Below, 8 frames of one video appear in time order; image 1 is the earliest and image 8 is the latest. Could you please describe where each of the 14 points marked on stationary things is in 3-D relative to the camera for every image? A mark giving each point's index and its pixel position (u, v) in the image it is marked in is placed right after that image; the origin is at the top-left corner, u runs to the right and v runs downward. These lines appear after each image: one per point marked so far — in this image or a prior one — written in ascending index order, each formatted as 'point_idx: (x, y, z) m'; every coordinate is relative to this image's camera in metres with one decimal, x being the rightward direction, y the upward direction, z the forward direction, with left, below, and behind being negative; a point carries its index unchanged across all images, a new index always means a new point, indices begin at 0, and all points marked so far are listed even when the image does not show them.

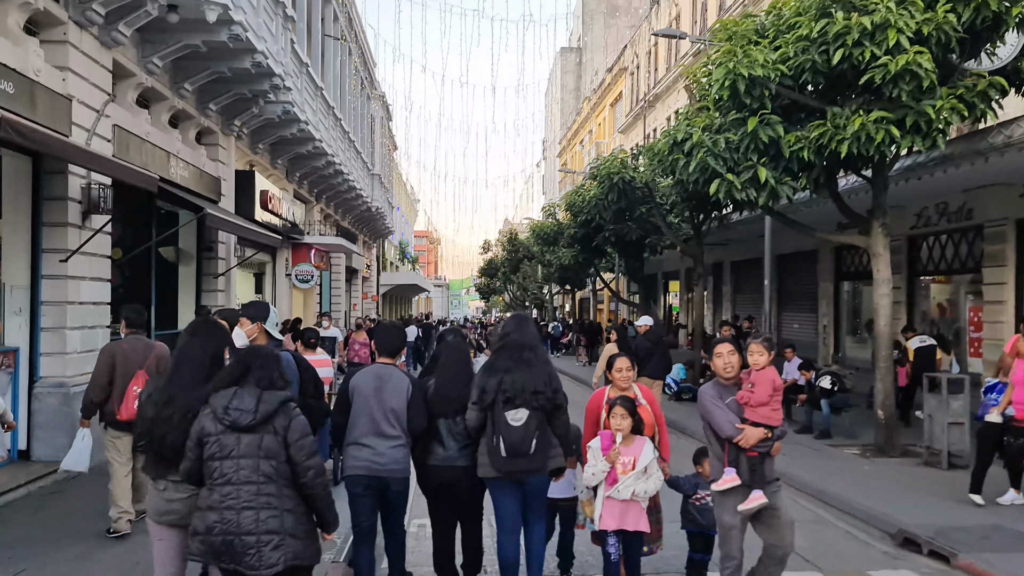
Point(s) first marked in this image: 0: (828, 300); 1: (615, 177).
0: (+6.9, -0.3, +19.9) m
1: (+2.2, +2.4, +19.4) m
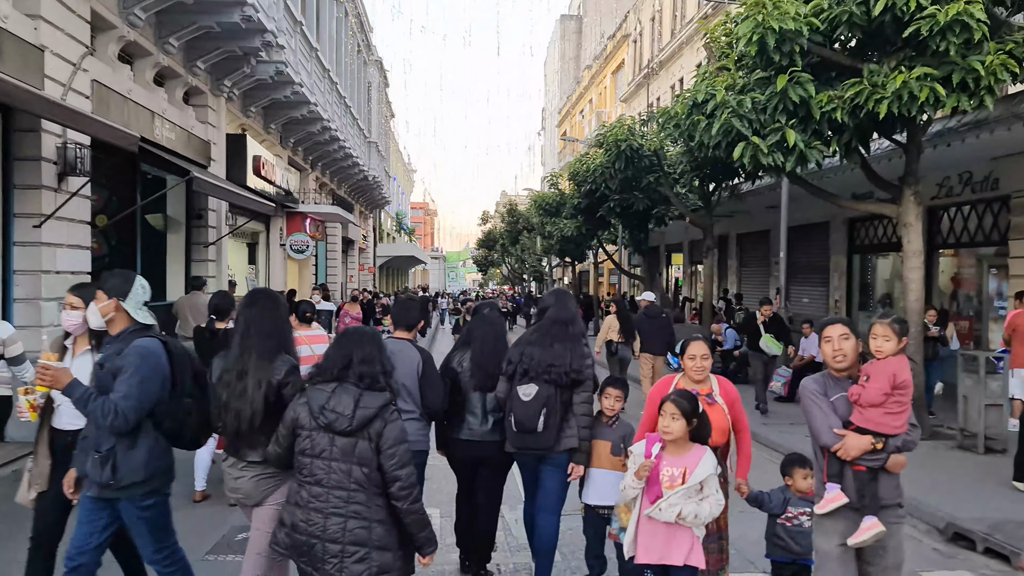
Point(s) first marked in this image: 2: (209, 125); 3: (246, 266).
0: (+6.9, +0.3, +19.3) m
1: (+2.3, +3.0, +18.7) m
2: (-4.4, +2.4, +13.2) m
3: (-5.2, +0.4, +17.7) m
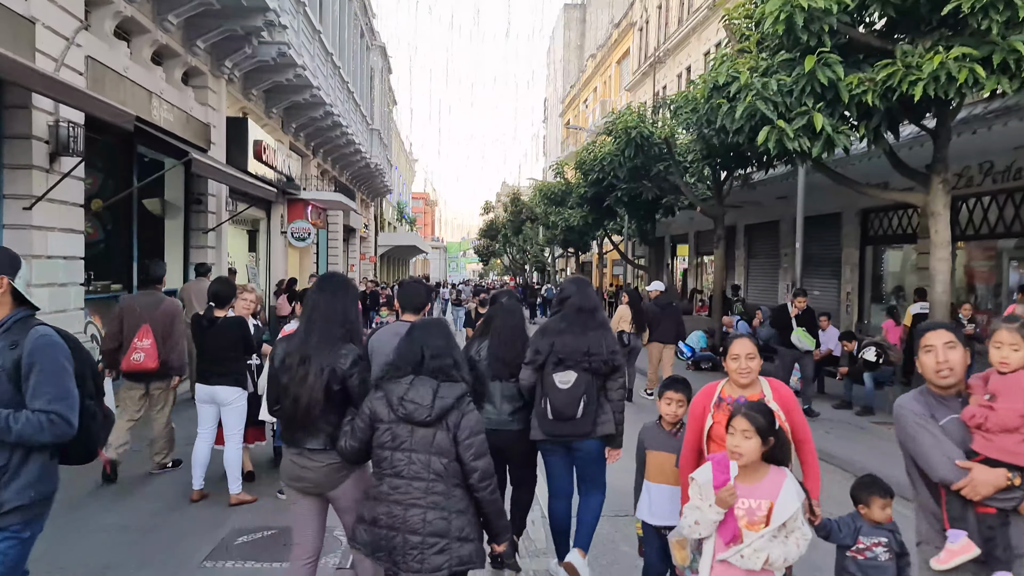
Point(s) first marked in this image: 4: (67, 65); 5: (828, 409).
0: (+7.1, +0.4, +18.9) m
1: (+2.4, +3.2, +18.3) m
2: (-4.2, +2.5, +12.7) m
3: (-5.1, +0.7, +17.3) m
4: (-4.1, +2.0, +8.3) m
5: (+3.9, -1.5, +11.2) m
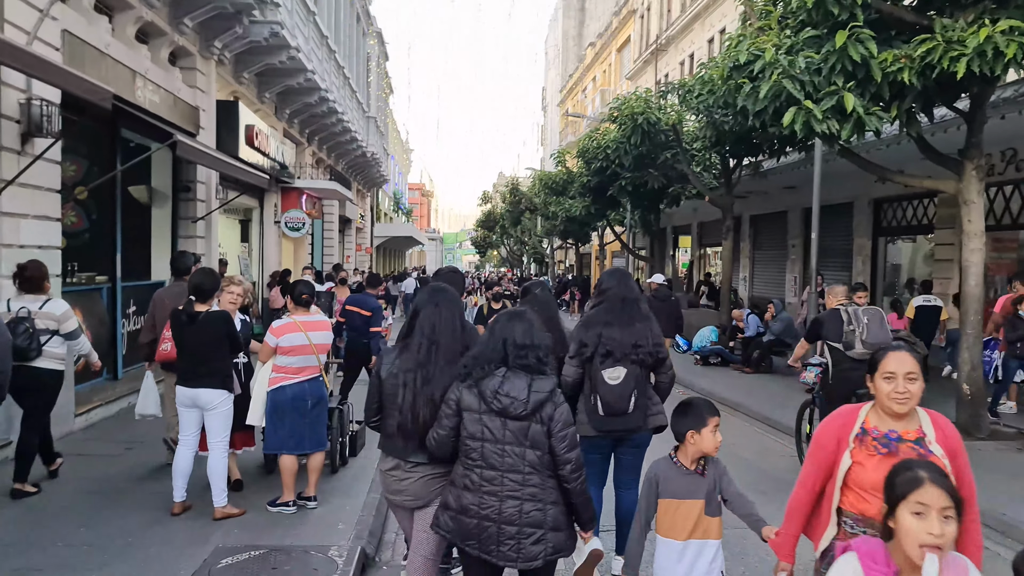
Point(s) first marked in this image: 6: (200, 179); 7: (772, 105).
0: (+7.1, +0.6, +18.4) m
1: (+2.5, +3.3, +17.7) m
2: (-4.2, +2.6, +12.1) m
3: (-5.0, +0.8, +16.7) m
4: (-4.0, +2.1, +7.7) m
5: (+3.9, -1.4, +10.7) m
6: (-4.4, +1.6, +12.9) m
7: (+2.4, +1.7, +8.5) m
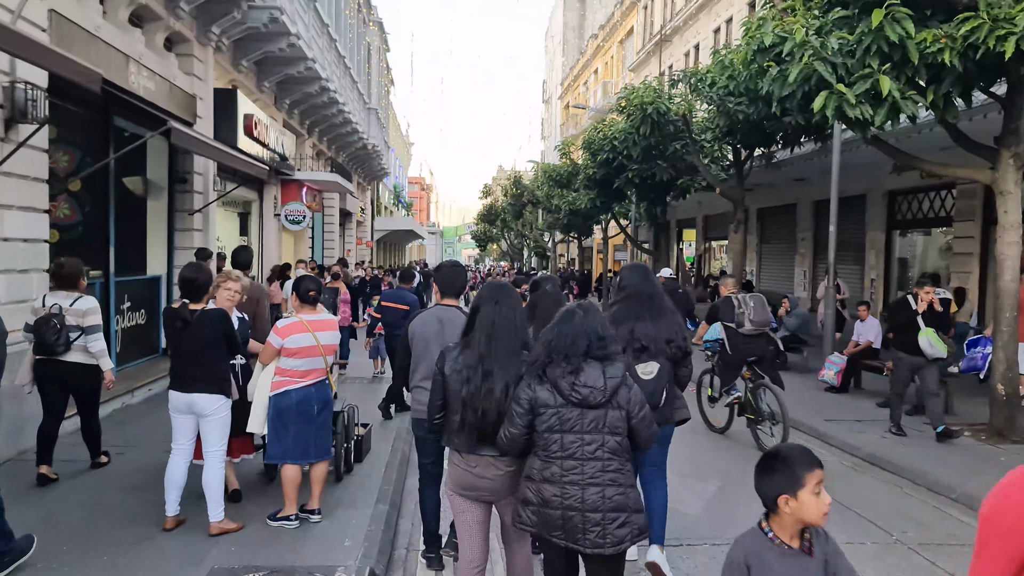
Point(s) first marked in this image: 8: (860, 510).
0: (+7.2, +0.7, +17.9) m
1: (+2.6, +3.4, +17.3) m
2: (-4.1, +2.7, +11.7) m
3: (-4.9, +0.9, +16.2) m
4: (-3.9, +2.2, +7.3) m
5: (+4.1, -1.3, +10.3) m
6: (-4.3, +1.6, +12.4) m
7: (+2.5, +1.8, +8.0) m
8: (+2.4, -1.5, +6.2) m
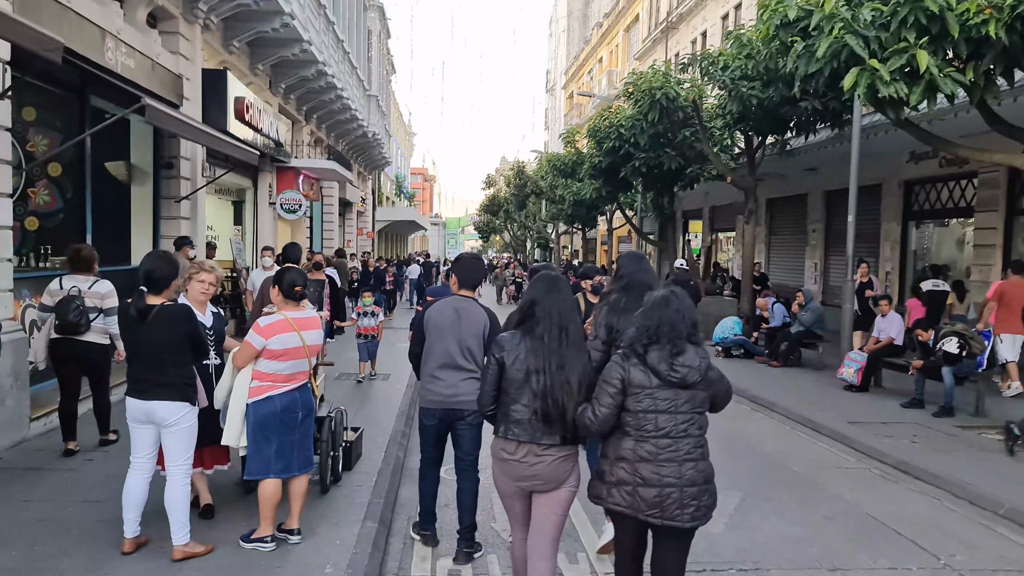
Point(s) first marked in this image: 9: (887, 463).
0: (+7.2, +0.9, +17.3) m
1: (+2.6, +3.6, +16.6) m
2: (-4.0, +2.8, +11.1) m
3: (-4.9, +1.1, +15.7) m
4: (-3.9, +2.2, +6.7) m
5: (+4.1, -1.3, +9.7) m
6: (-4.3, +1.7, +11.9) m
7: (+2.6, +1.8, +7.4) m
8: (+2.4, -1.5, +5.6) m
9: (+3.0, -1.4, +7.3) m
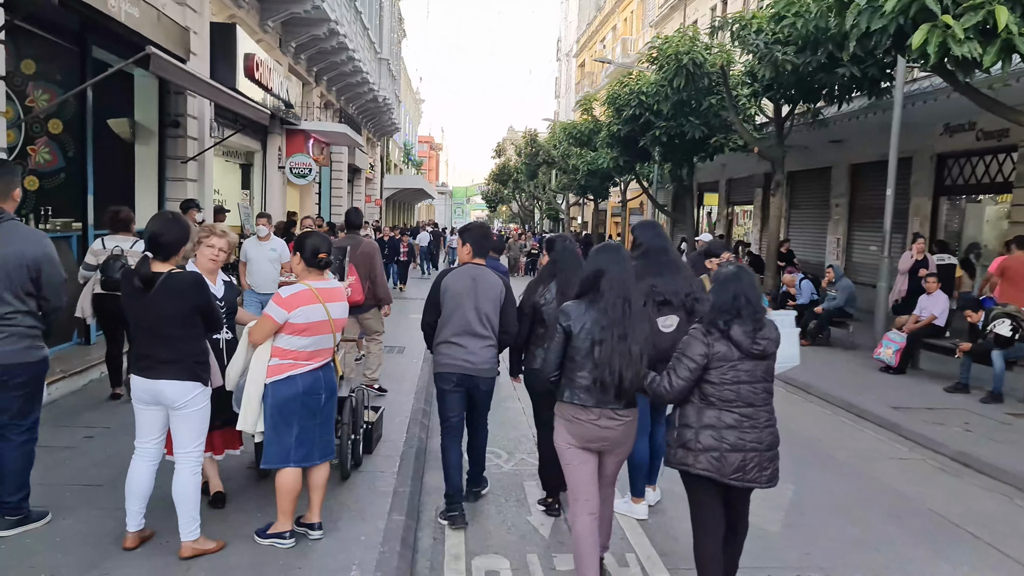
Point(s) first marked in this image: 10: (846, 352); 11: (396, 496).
0: (+7.6, +1.3, +16.7) m
1: (+3.0, +4.0, +16.0) m
2: (-3.7, +3.2, +10.5) m
3: (-4.6, +1.6, +15.1) m
4: (-3.6, +2.5, +6.1) m
5: (+4.3, -1.1, +9.2) m
6: (-4.0, +2.2, +11.3) m
7: (+2.8, +2.0, +6.8) m
8: (+2.6, -1.3, +5.1) m
9: (+3.2, -1.2, +6.8) m
10: (+4.6, -0.9, +12.4) m
11: (-0.6, -1.1, +5.0) m
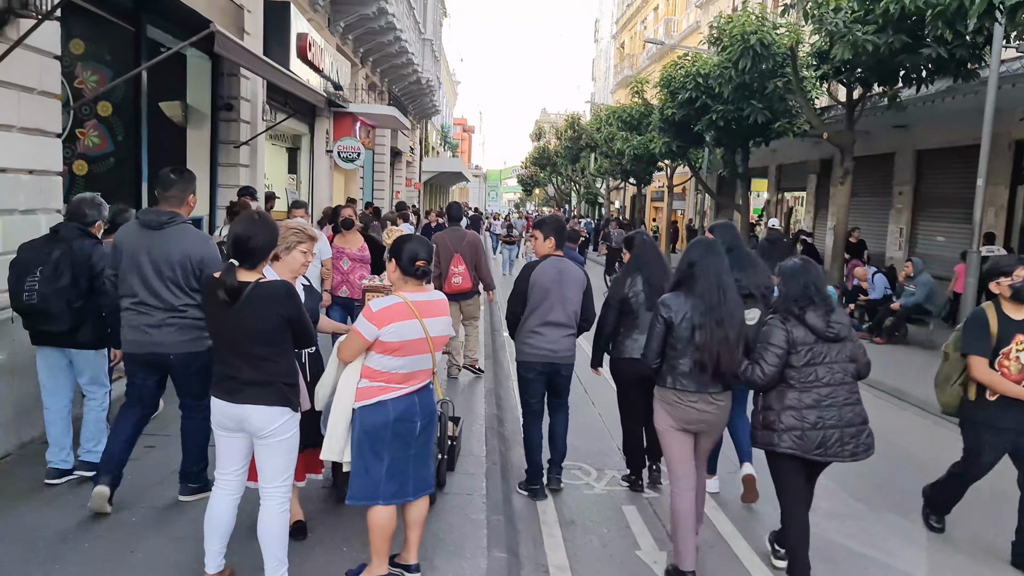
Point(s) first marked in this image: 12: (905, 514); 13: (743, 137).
0: (+8.5, +1.4, +15.9) m
1: (+3.9, +4.2, +15.3) m
2: (-3.0, +3.3, +10.0) m
3: (-3.7, +1.8, +14.7) m
4: (-3.0, +2.5, +5.6) m
5: (+5.0, -1.1, +8.5) m
6: (-3.2, +2.3, +10.8) m
7: (+3.5, +1.9, +6.1) m
8: (+3.1, -1.4, +4.5) m
9: (+3.8, -1.3, +6.2) m
10: (+5.4, -0.8, +11.7) m
11: (-0.1, -1.2, +4.5) m
12: (+2.3, -1.3, +5.3) m
13: (+4.8, +3.1, +18.8) m
